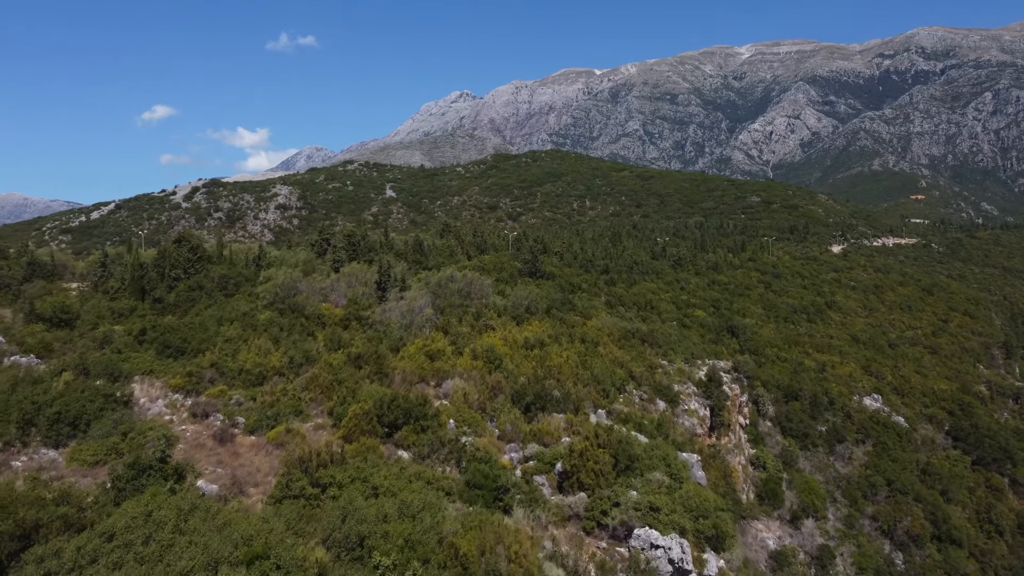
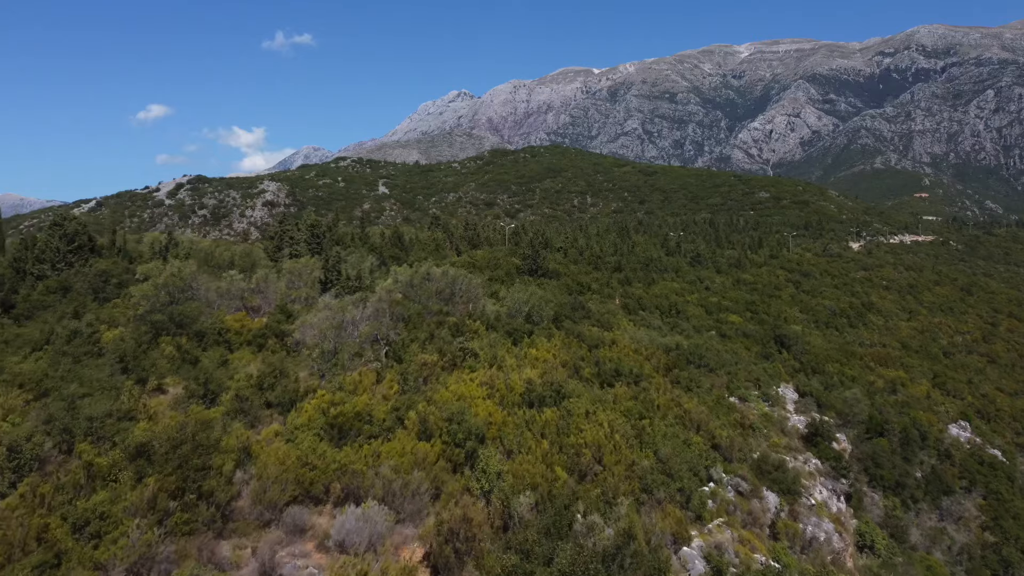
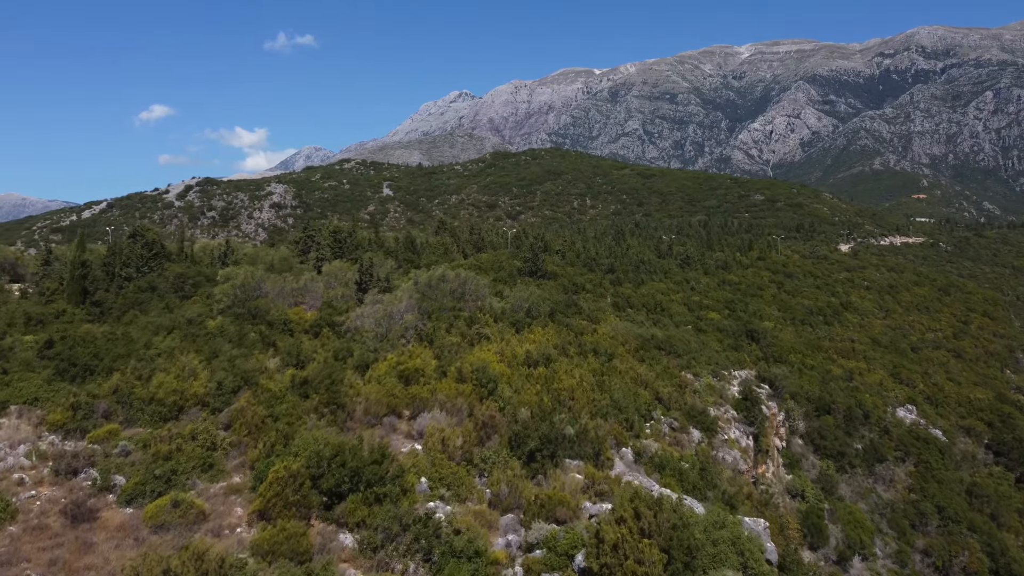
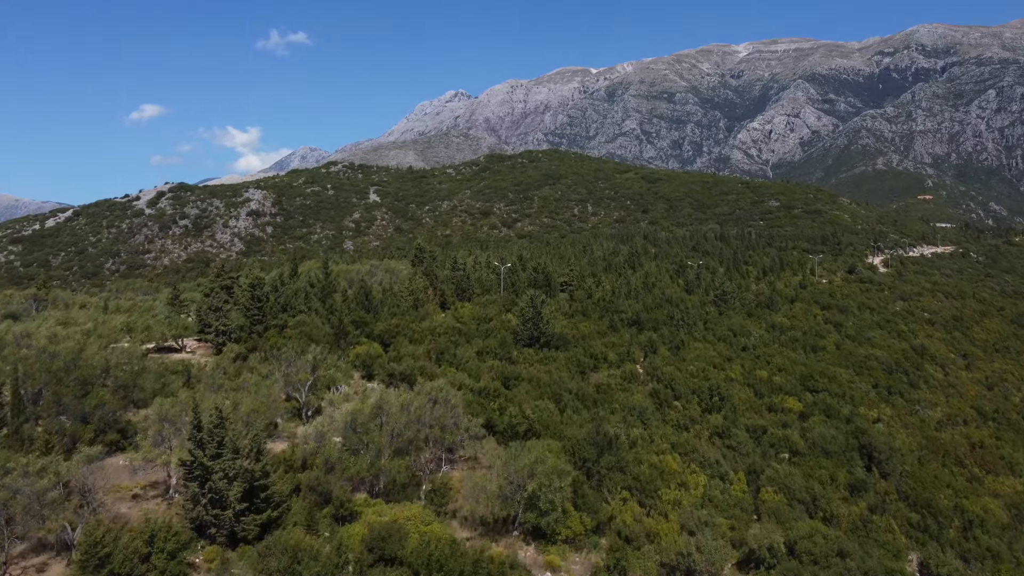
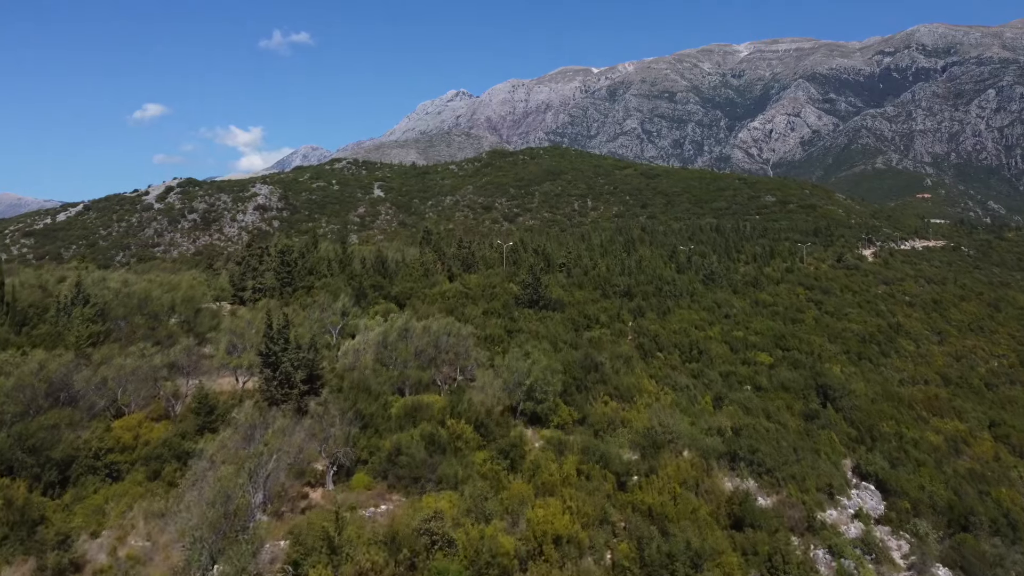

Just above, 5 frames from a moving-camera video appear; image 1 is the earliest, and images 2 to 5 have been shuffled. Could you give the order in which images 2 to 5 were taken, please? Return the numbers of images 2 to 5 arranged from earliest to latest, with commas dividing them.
3, 2, 5, 4
